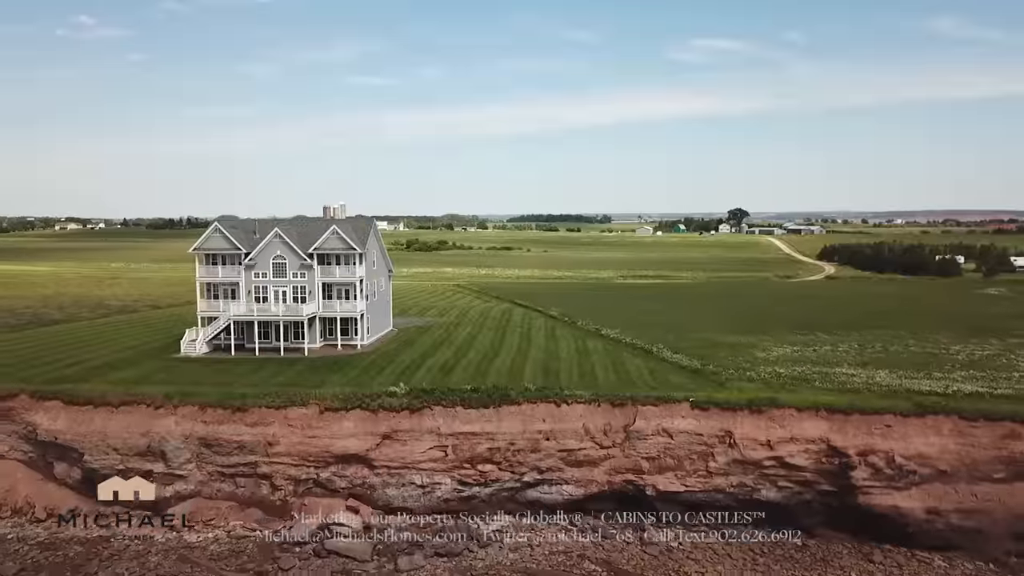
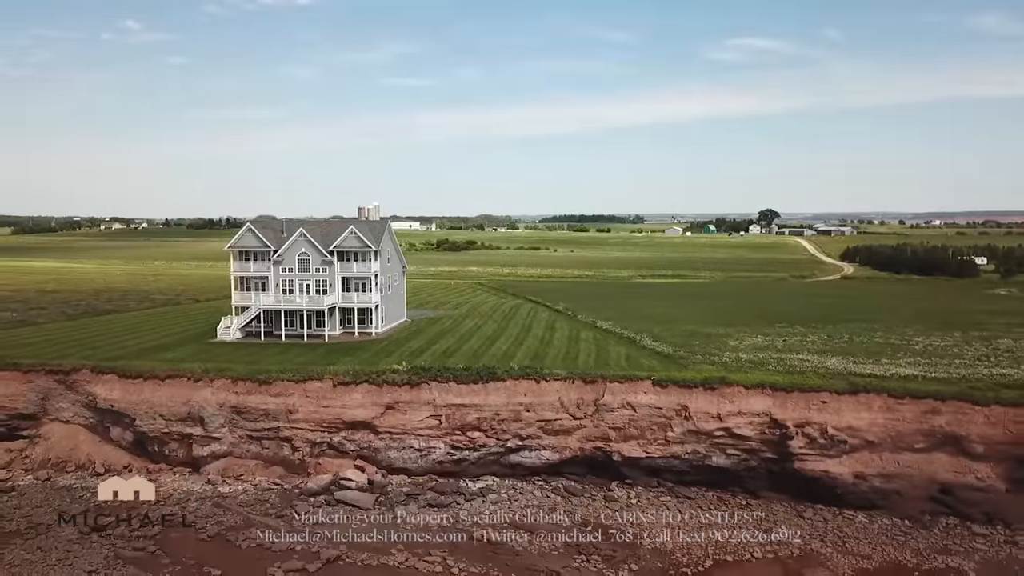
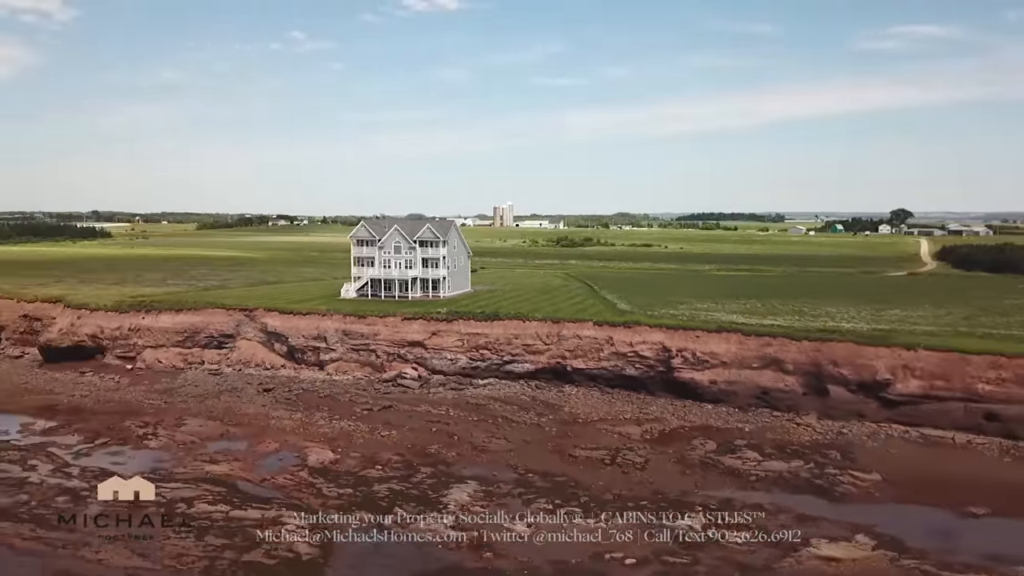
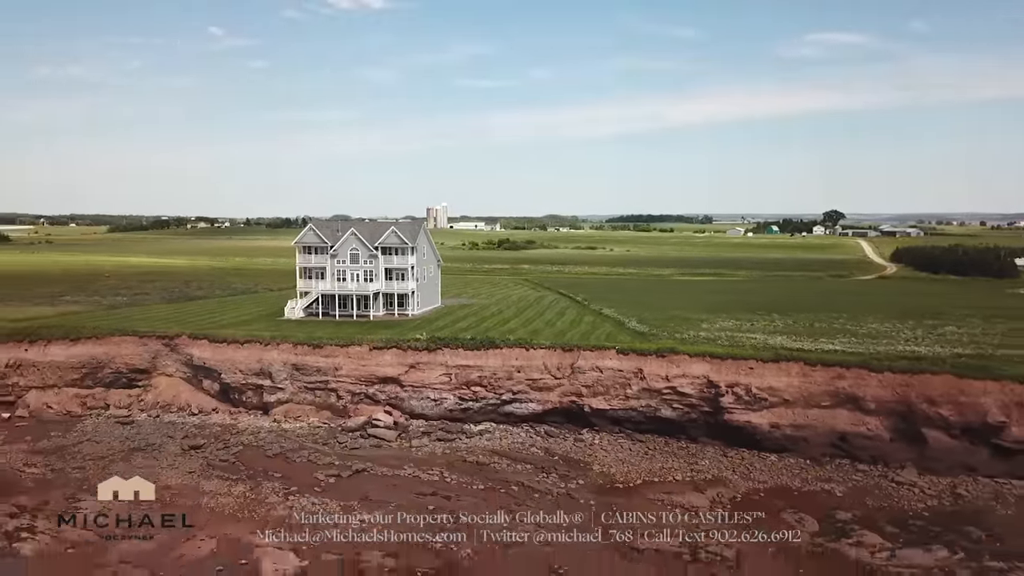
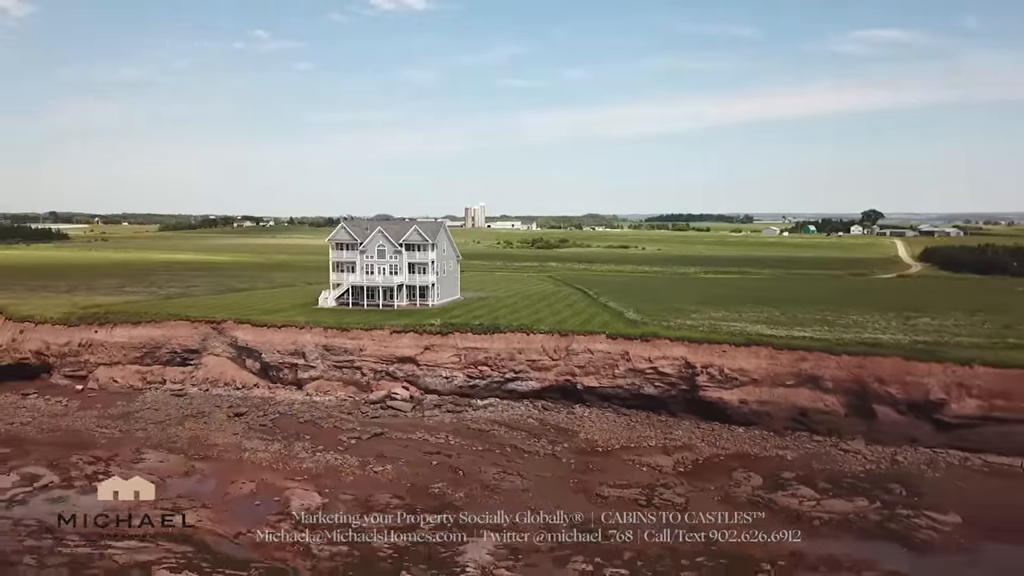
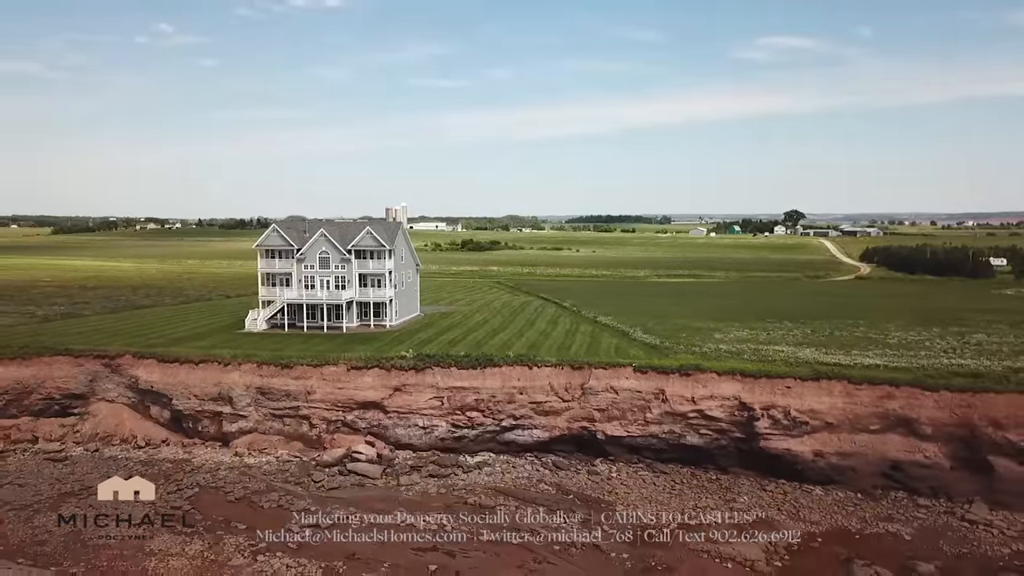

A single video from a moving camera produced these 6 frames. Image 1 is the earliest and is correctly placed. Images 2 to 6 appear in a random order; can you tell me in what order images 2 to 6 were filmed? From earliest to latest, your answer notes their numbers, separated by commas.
2, 6, 4, 5, 3
